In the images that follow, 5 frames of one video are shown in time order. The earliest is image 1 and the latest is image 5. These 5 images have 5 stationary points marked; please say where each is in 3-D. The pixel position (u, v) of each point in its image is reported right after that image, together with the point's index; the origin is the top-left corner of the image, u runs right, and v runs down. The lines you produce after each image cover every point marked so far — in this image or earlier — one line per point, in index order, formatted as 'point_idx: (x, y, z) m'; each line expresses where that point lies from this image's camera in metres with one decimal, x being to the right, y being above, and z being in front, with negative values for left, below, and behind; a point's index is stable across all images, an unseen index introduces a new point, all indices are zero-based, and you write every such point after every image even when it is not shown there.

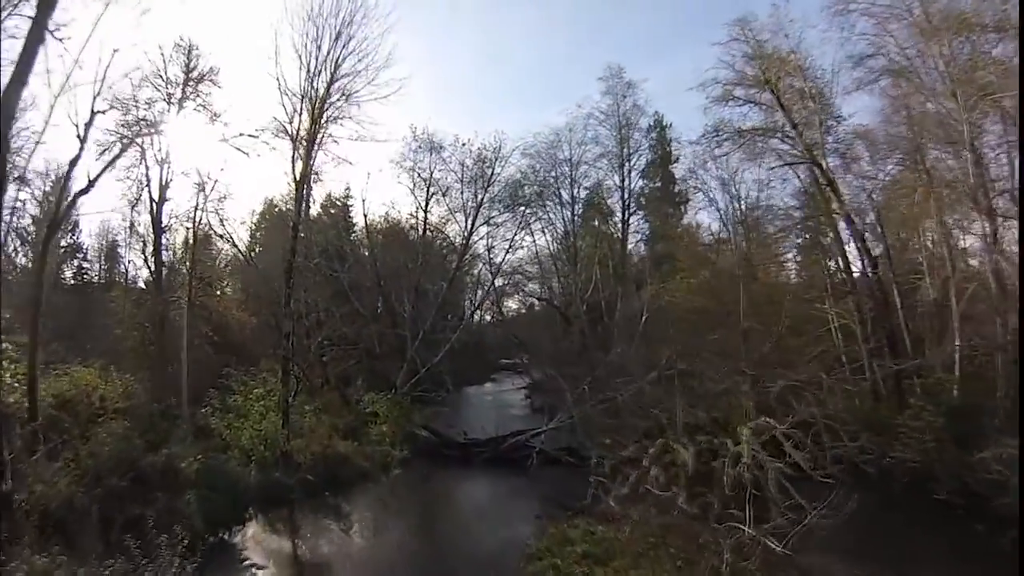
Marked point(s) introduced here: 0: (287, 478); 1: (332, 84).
0: (-3.9, -3.3, +12.9) m
1: (-3.9, +4.4, +15.7) m
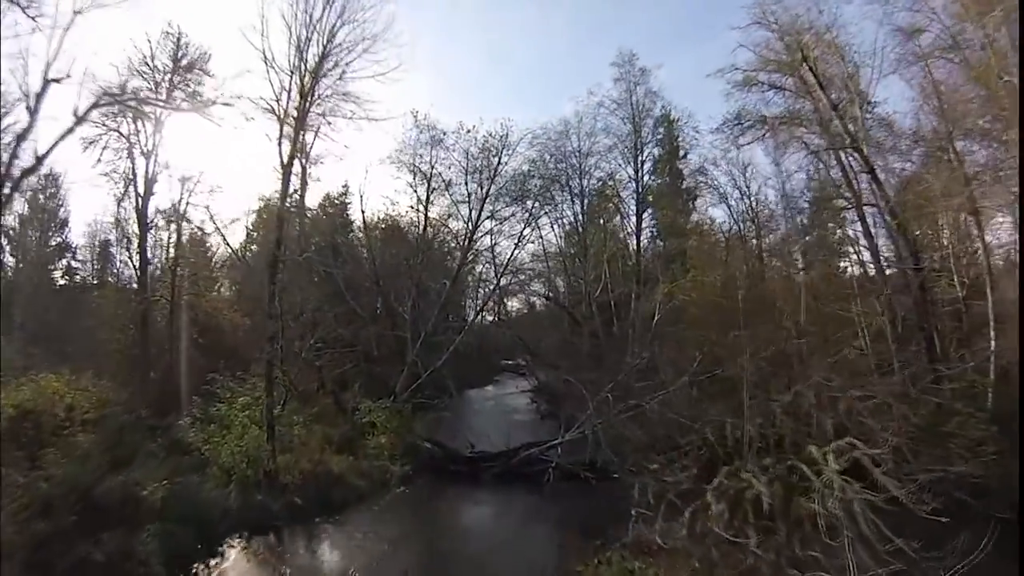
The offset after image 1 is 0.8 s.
0: (-3.7, -3.3, +11.4) m
1: (-3.6, +4.4, +14.1) m
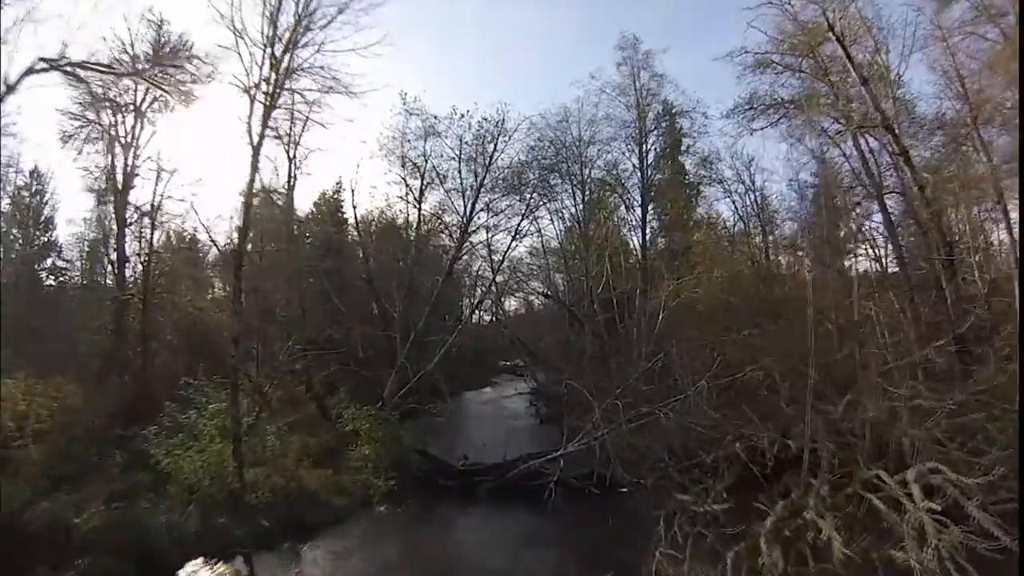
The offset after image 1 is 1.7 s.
0: (-3.7, -3.2, +10.0) m
1: (-3.7, +4.5, +12.8) m
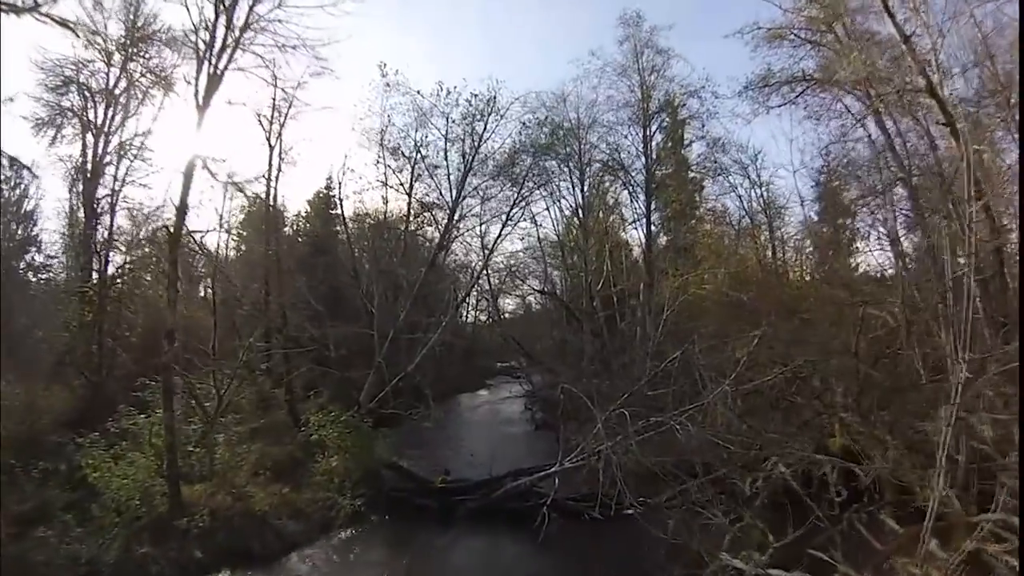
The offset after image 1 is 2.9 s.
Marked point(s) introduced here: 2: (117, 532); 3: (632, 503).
0: (-3.9, -3.0, +8.3) m
1: (-3.9, +4.7, +11.1) m
2: (-4.5, -2.8, +8.4) m
3: (+1.6, -2.8, +9.7) m
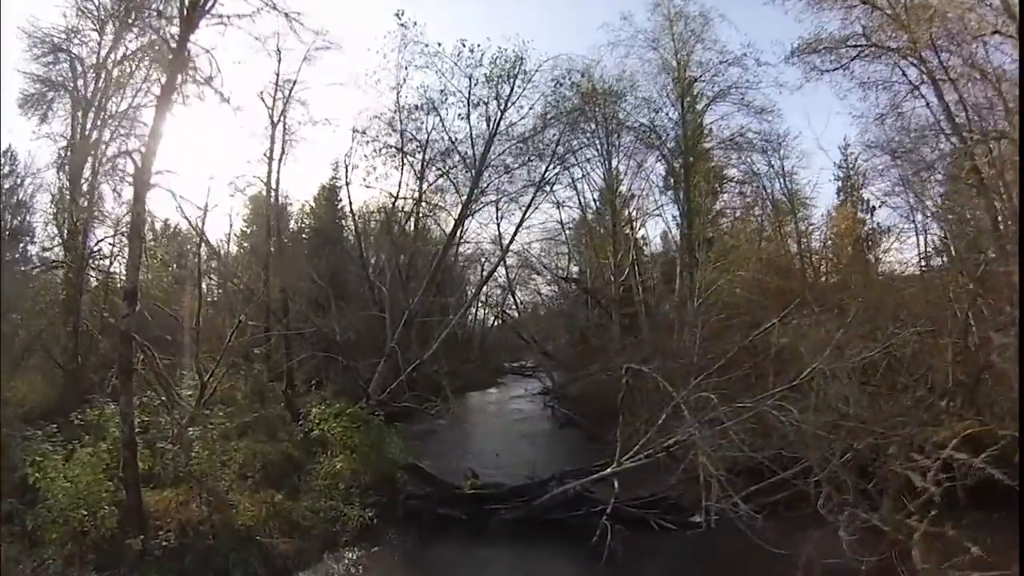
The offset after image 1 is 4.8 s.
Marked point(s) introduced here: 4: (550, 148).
0: (-3.4, -2.5, +6.3) m
1: (-3.3, +5.1, +9.1) m
2: (-4.0, -2.3, +6.4) m
3: (+2.1, -2.3, +7.7) m
4: (+1.0, +3.5, +18.7) m
